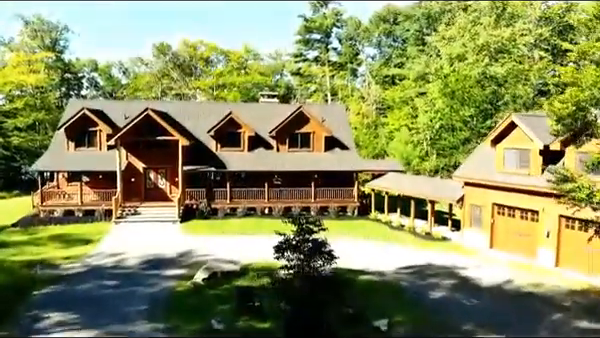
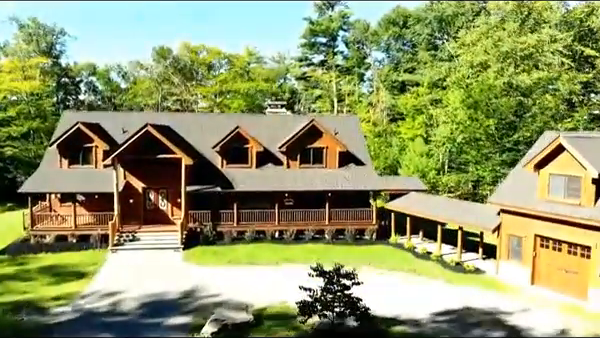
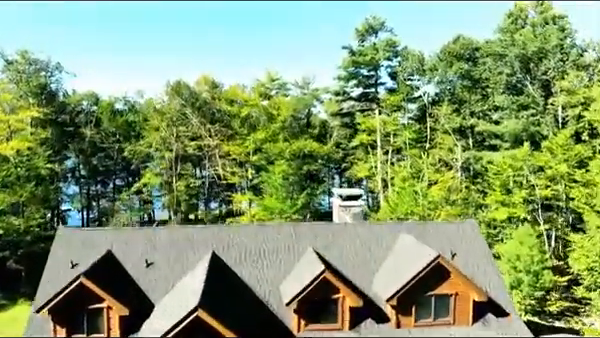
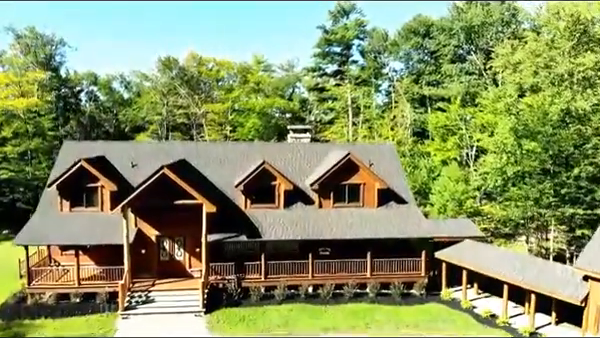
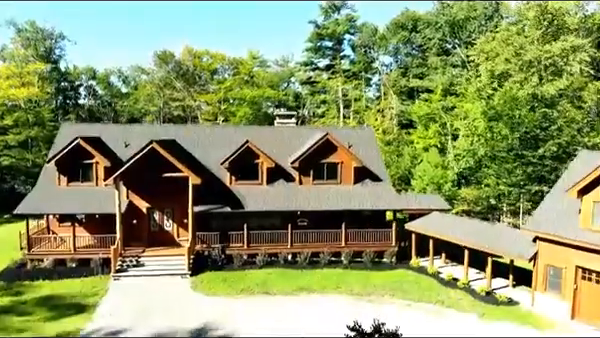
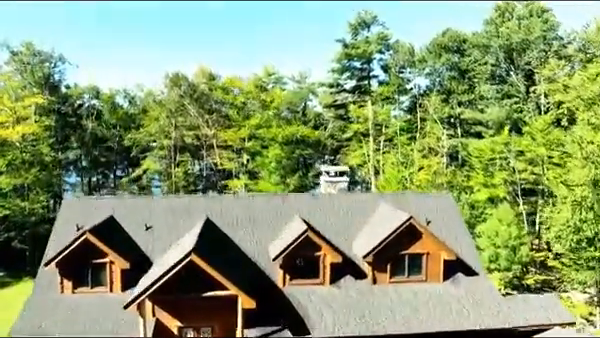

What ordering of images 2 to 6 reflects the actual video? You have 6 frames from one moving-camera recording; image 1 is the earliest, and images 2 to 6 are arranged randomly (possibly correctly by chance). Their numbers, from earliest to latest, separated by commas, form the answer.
2, 5, 4, 6, 3
